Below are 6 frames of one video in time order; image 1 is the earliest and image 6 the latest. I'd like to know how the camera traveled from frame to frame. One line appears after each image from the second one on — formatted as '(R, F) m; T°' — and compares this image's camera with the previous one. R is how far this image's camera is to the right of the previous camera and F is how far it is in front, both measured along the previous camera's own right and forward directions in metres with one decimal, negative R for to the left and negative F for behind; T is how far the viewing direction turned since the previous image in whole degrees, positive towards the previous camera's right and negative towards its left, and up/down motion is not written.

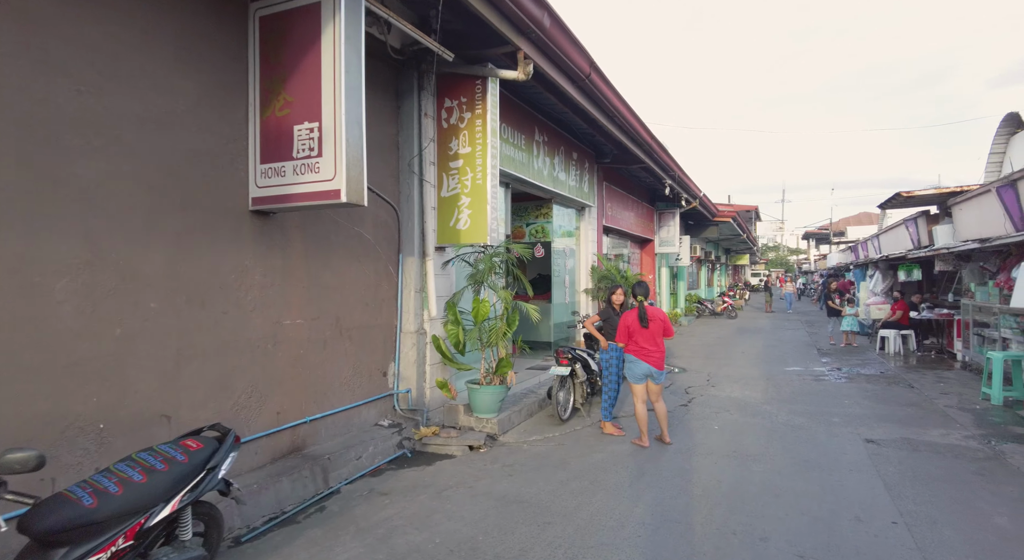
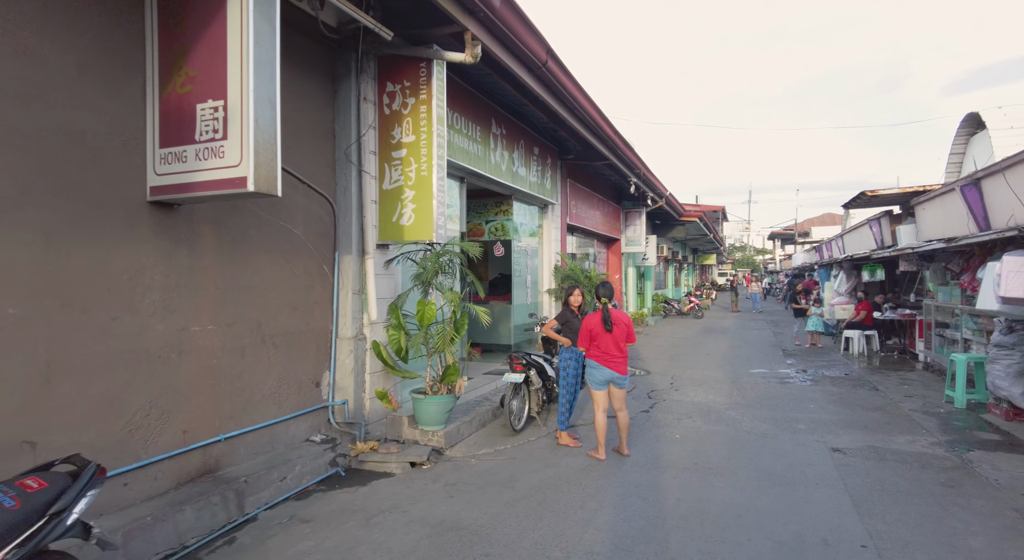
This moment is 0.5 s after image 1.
(+0.2, +0.4) m; +3°
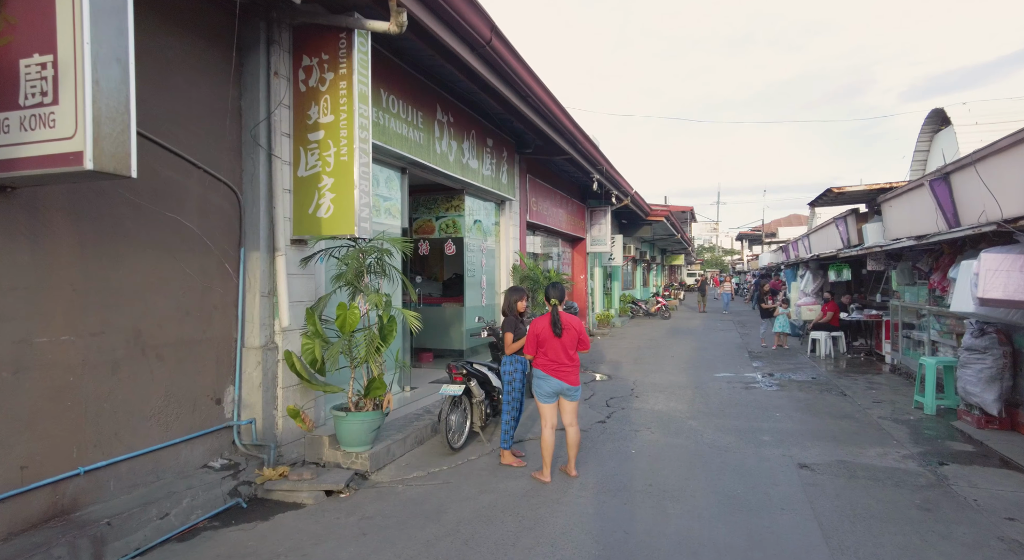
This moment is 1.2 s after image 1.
(+0.3, +0.6) m; +3°
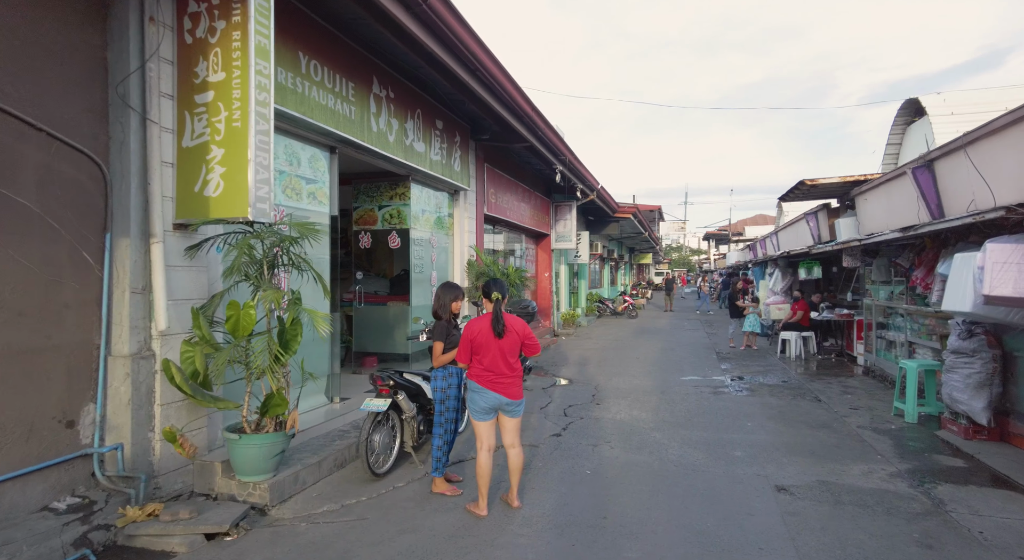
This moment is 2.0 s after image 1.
(+0.3, +0.8) m; +3°
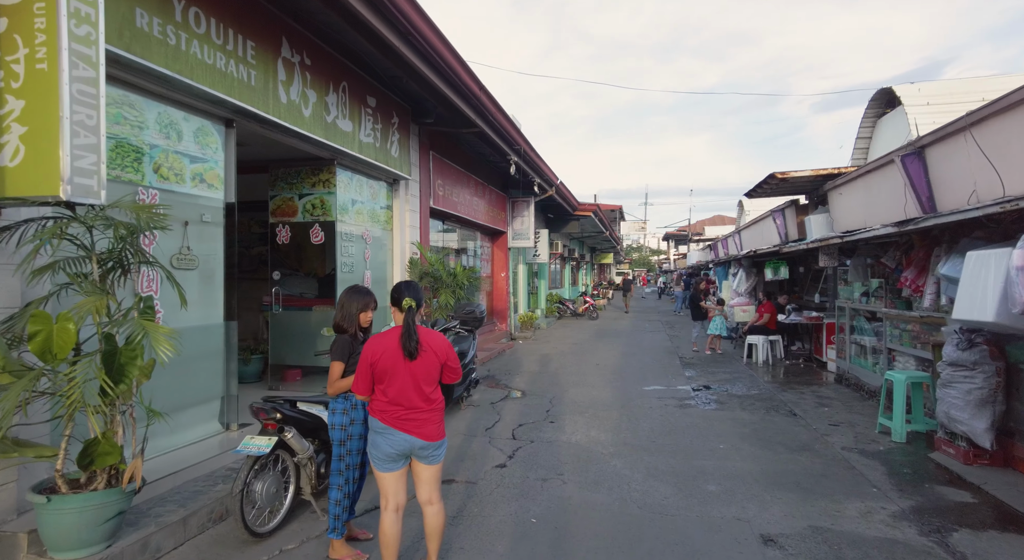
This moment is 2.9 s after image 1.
(+0.2, +0.9) m; +4°
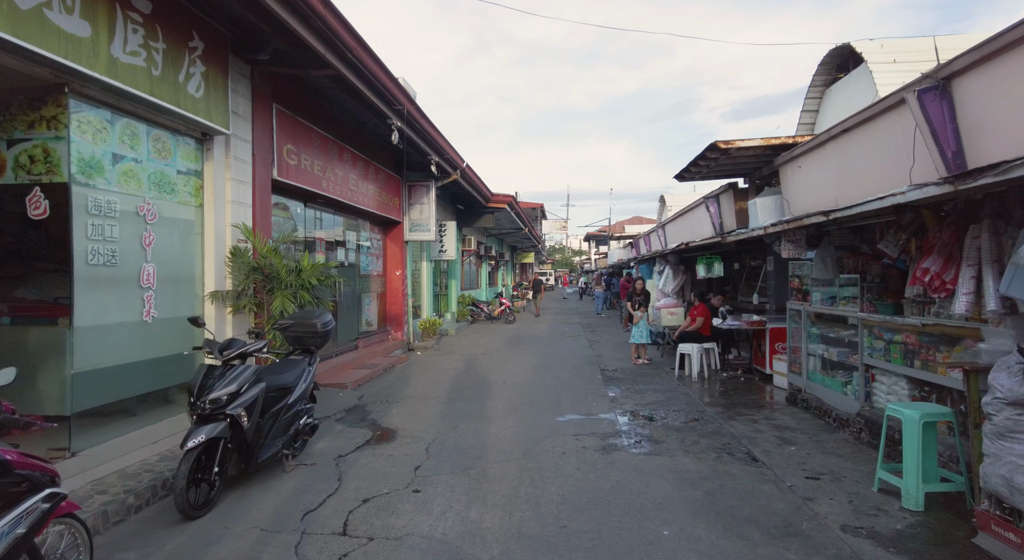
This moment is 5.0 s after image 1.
(+0.6, +2.1) m; +8°
